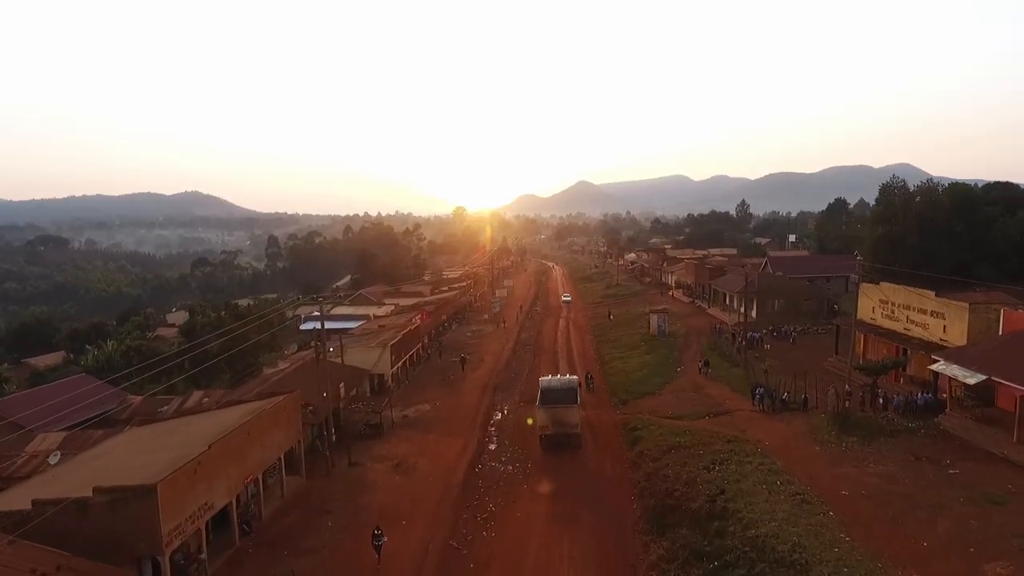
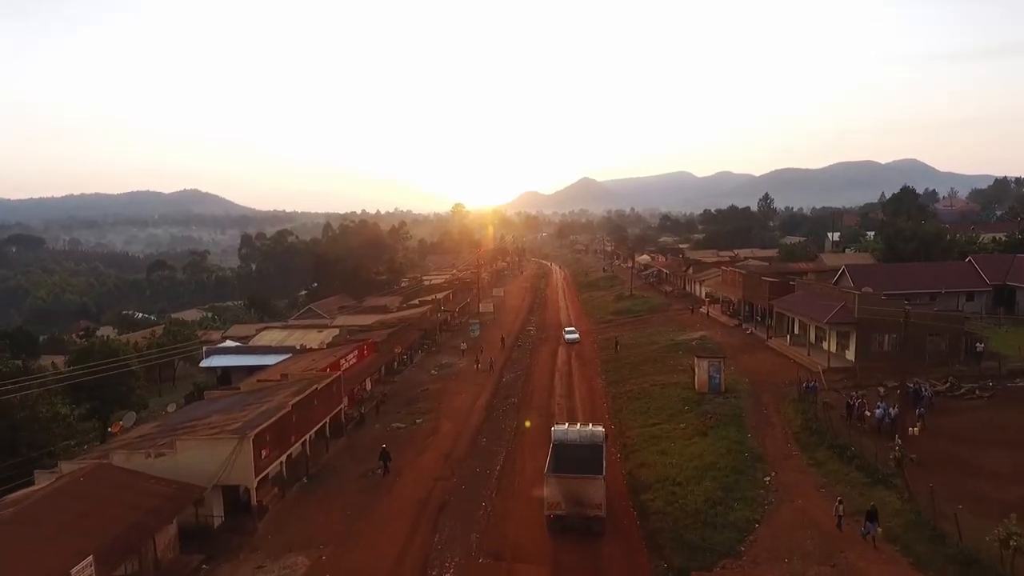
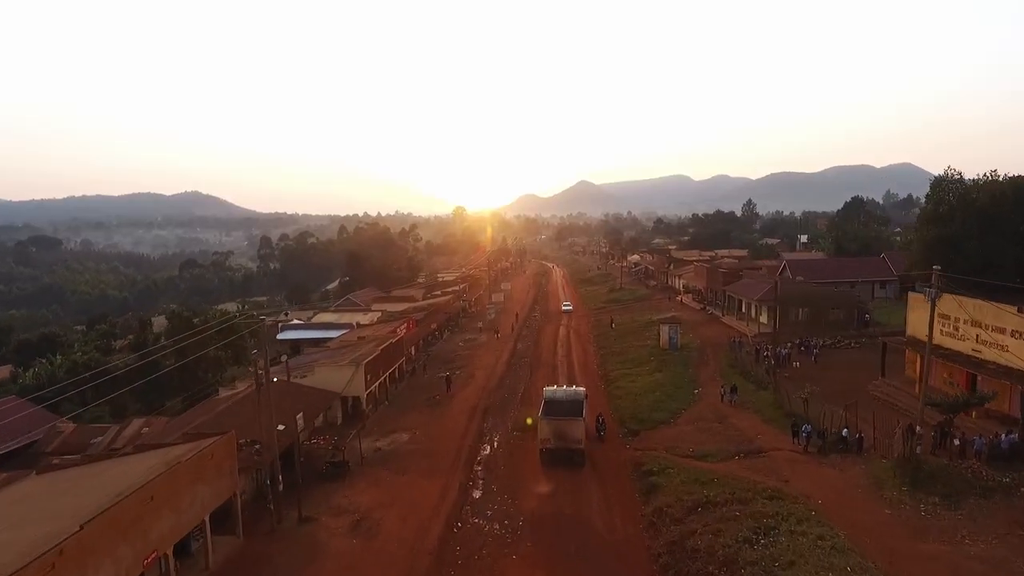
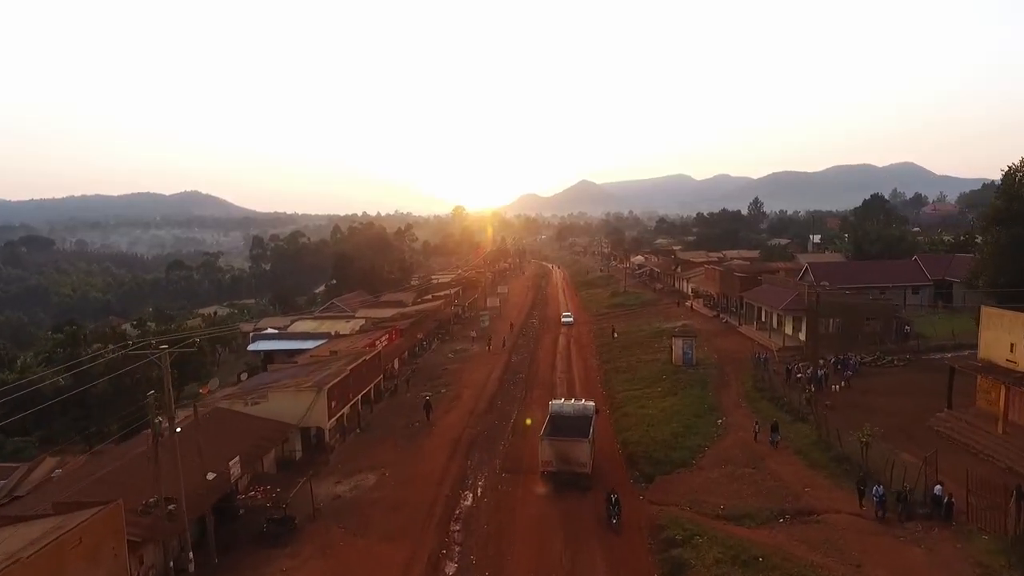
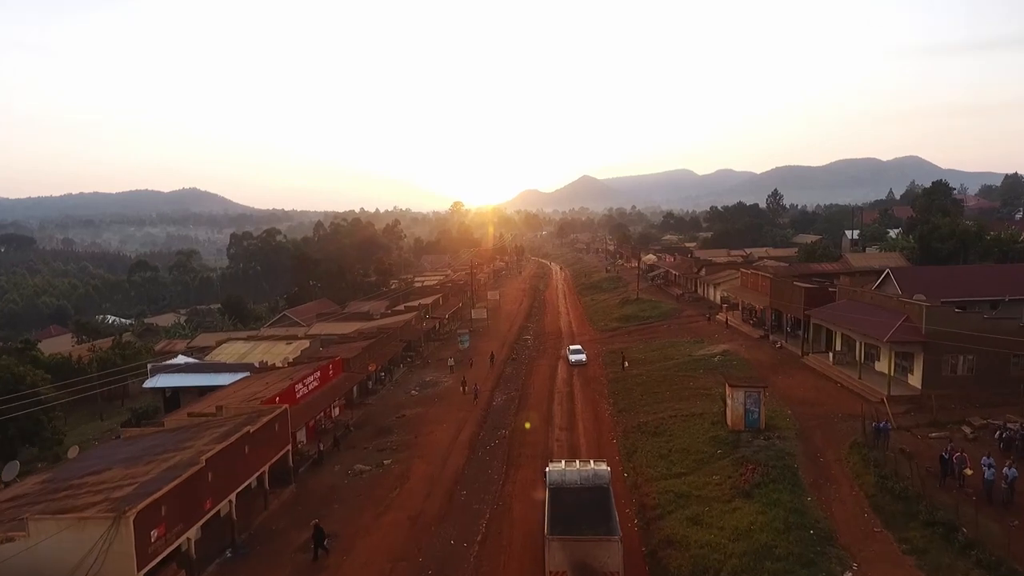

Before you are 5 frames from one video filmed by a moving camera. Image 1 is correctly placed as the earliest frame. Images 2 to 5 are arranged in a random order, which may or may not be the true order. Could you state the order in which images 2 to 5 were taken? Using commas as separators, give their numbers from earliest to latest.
3, 4, 2, 5
